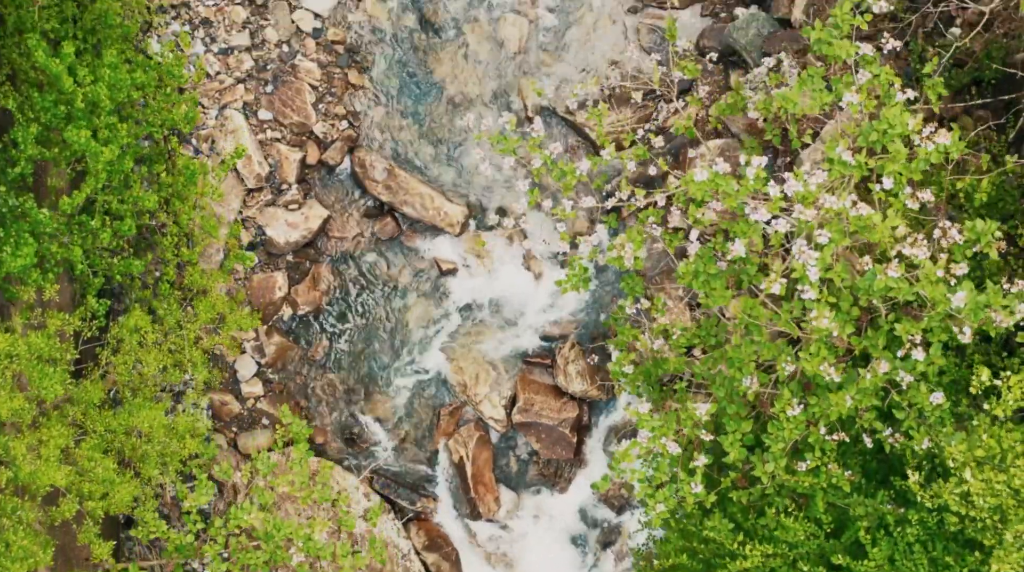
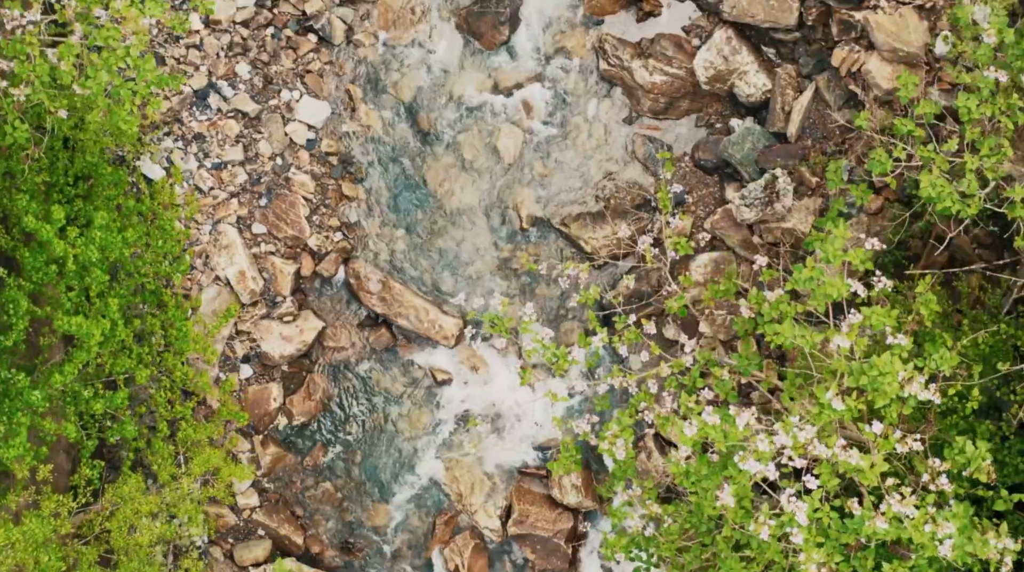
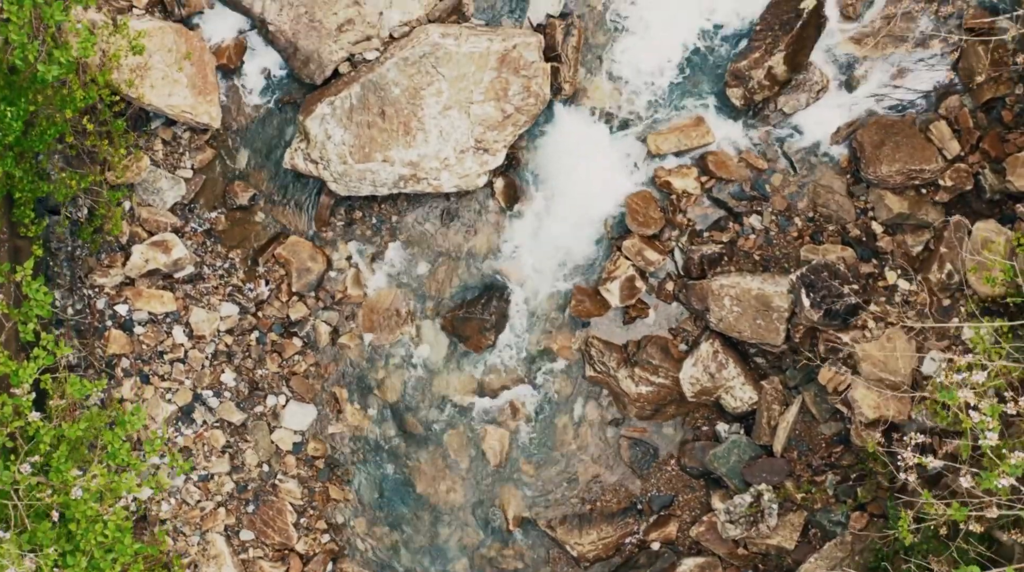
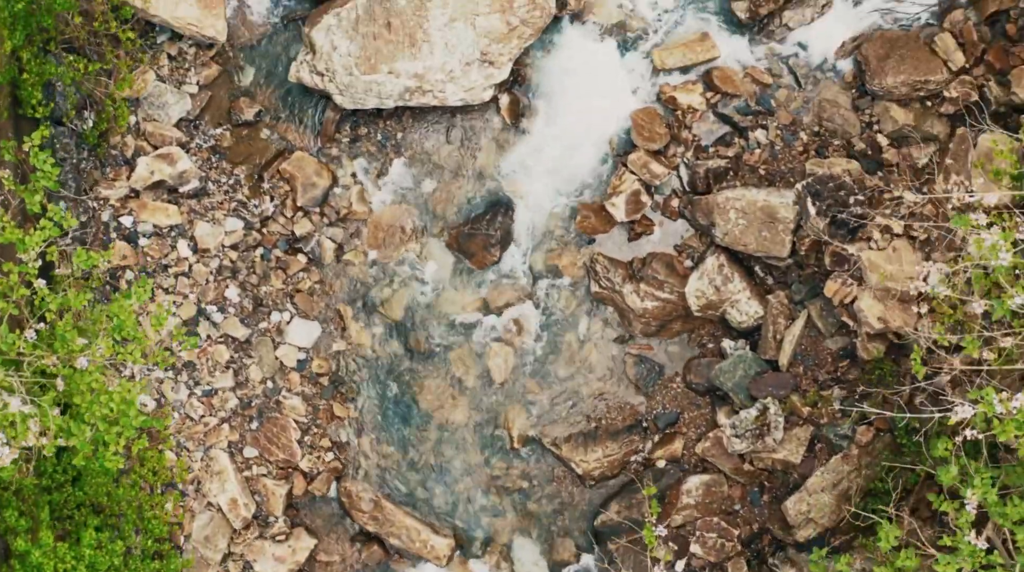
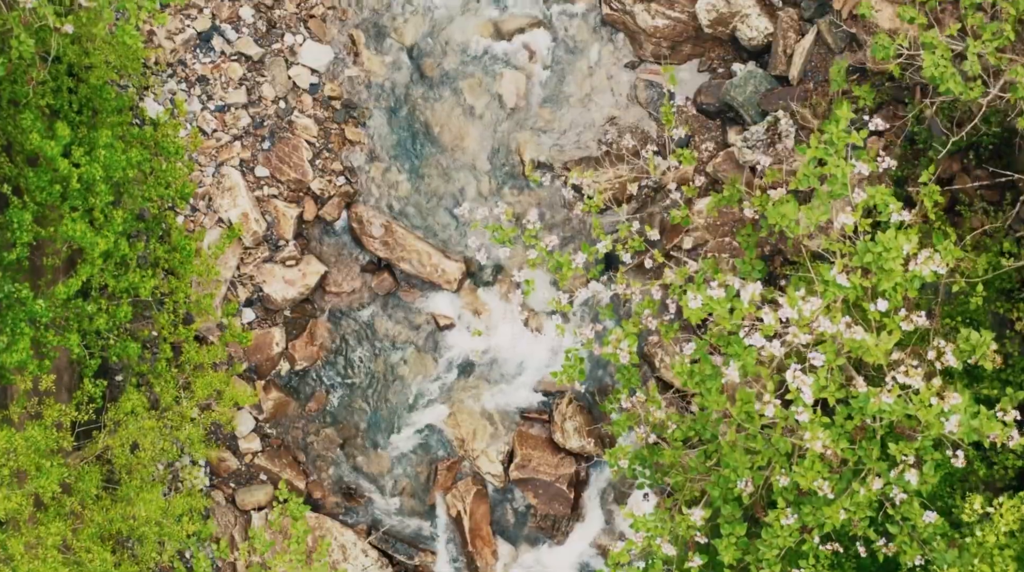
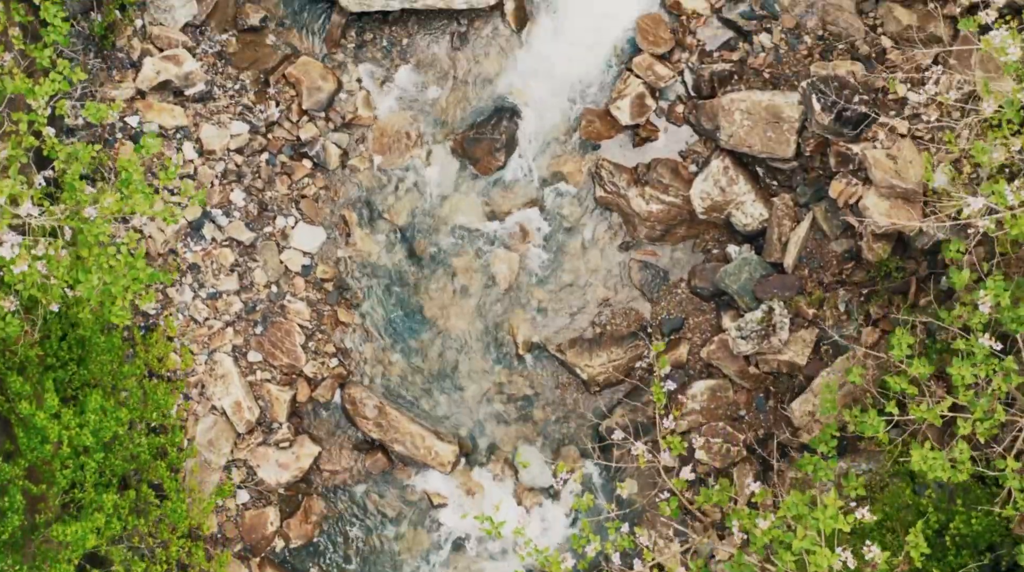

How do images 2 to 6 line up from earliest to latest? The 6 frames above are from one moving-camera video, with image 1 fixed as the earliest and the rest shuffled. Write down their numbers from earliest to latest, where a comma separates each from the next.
5, 2, 6, 4, 3
